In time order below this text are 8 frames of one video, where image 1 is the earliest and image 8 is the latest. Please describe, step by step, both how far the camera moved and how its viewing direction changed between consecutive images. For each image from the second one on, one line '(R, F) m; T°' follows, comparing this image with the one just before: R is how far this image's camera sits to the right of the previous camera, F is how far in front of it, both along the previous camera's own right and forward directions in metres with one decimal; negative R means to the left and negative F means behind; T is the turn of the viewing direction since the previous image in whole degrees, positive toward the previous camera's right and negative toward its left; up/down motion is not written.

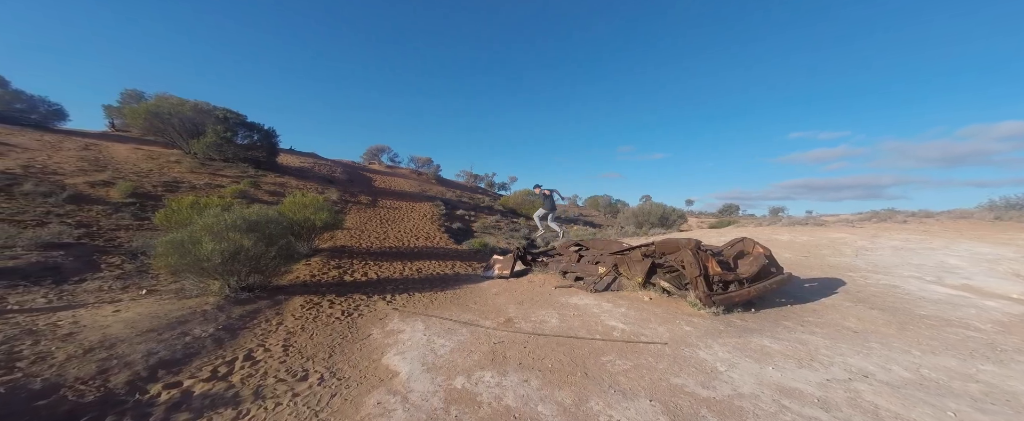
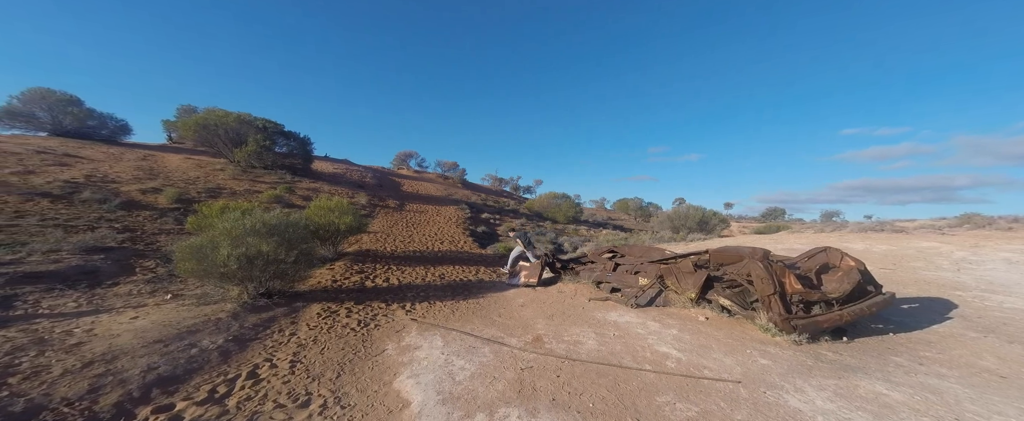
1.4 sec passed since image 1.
(-0.1, +0.6) m; -5°
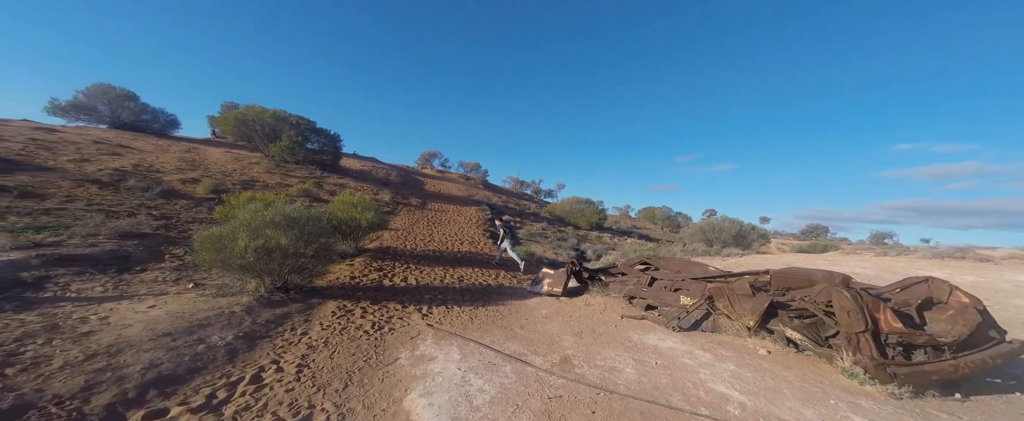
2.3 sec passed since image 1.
(-0.1, +0.4) m; -4°
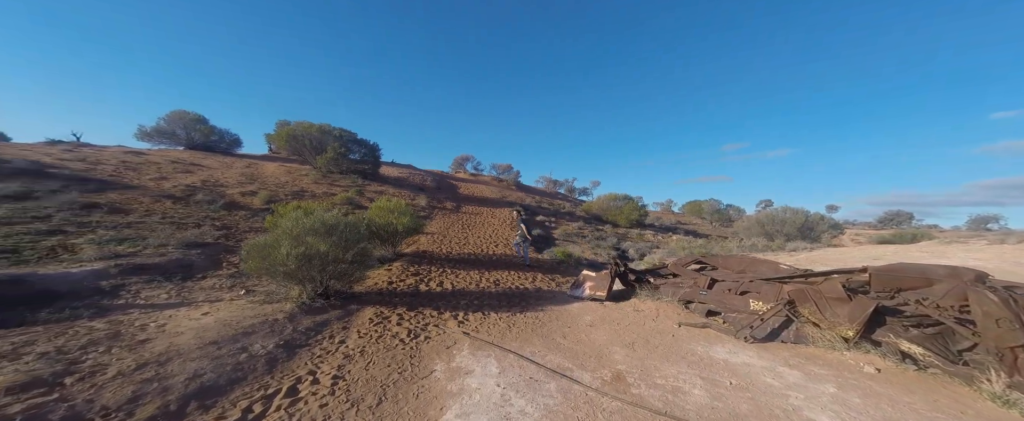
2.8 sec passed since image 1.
(-0.1, +0.4) m; -7°
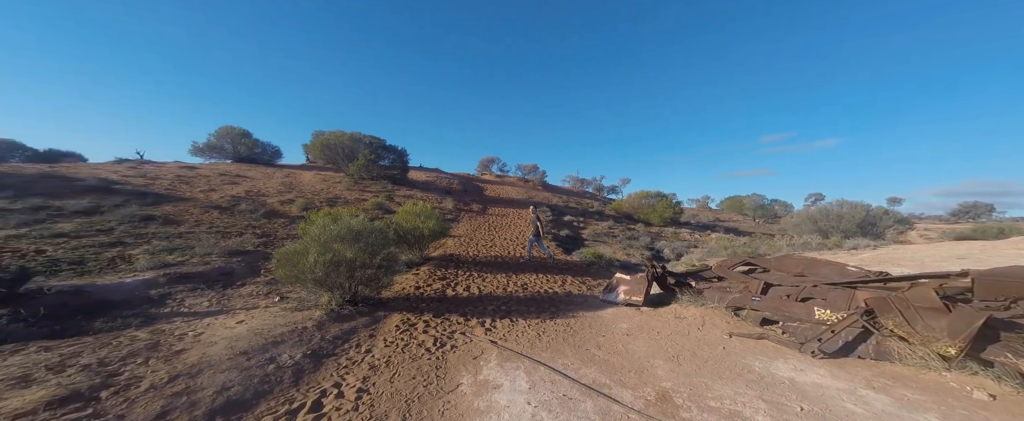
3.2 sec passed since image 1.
(0.0, +0.3) m; -5°
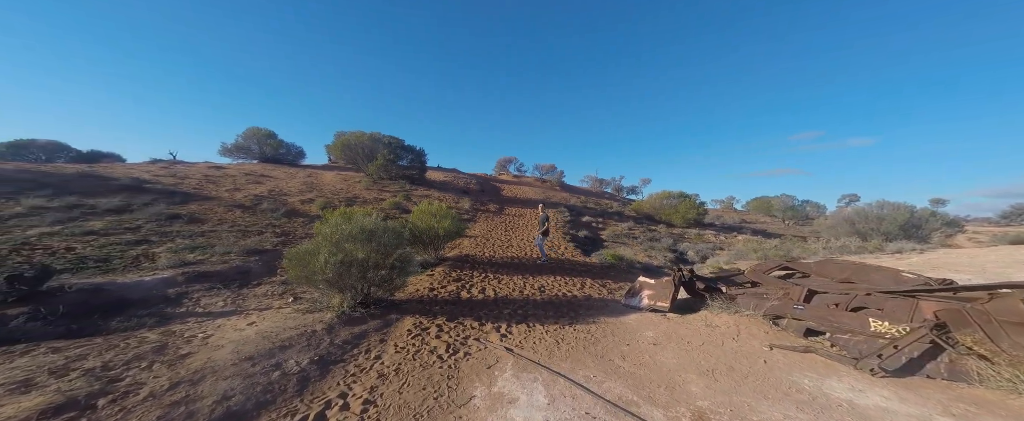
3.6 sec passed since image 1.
(0.0, +0.3) m; -3°
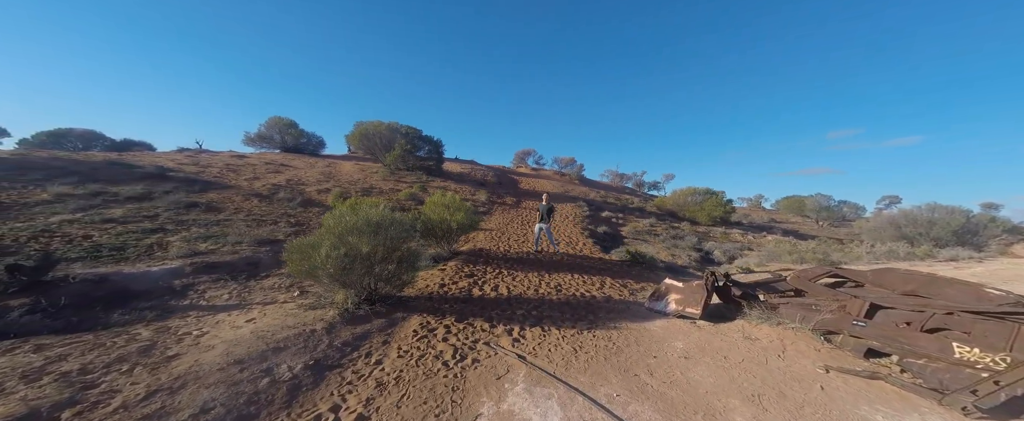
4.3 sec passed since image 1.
(0.0, +0.5) m; -3°
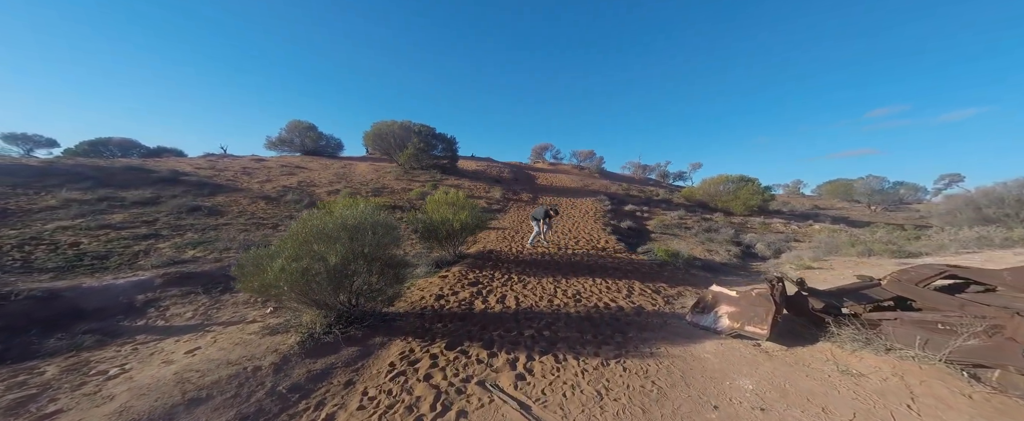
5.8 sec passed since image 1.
(+0.3, +1.0) m; -5°
